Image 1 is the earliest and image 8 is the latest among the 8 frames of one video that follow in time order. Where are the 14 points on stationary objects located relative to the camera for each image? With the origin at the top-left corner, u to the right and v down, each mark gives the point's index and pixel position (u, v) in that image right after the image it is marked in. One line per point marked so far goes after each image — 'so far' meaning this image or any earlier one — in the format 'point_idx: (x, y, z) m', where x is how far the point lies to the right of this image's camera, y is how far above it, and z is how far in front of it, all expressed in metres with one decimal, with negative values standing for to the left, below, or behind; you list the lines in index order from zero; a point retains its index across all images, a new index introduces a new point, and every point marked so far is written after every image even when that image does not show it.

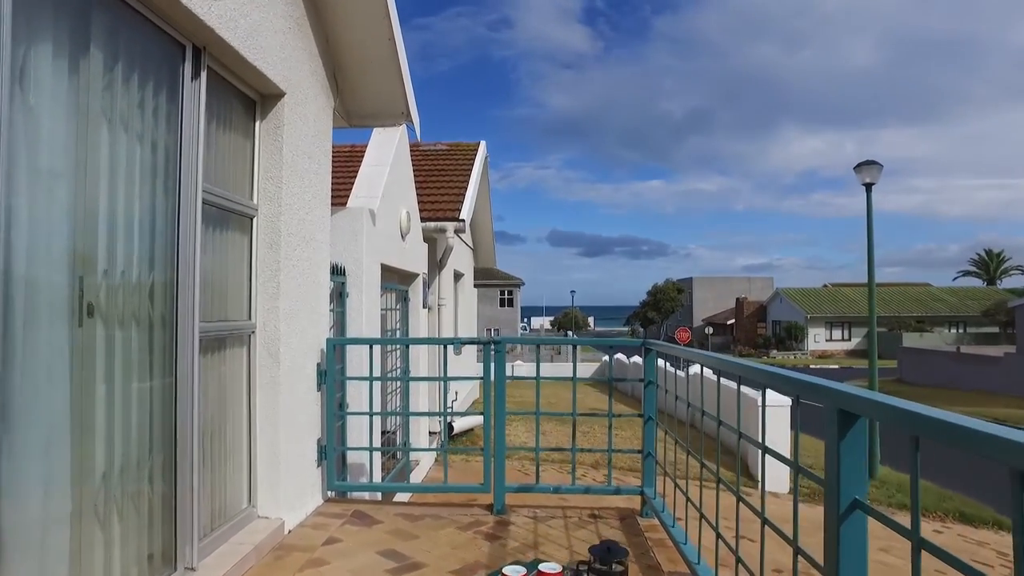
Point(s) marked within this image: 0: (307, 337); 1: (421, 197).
0: (-1.2, -0.3, +3.9) m
1: (-1.4, +1.4, +9.8) m
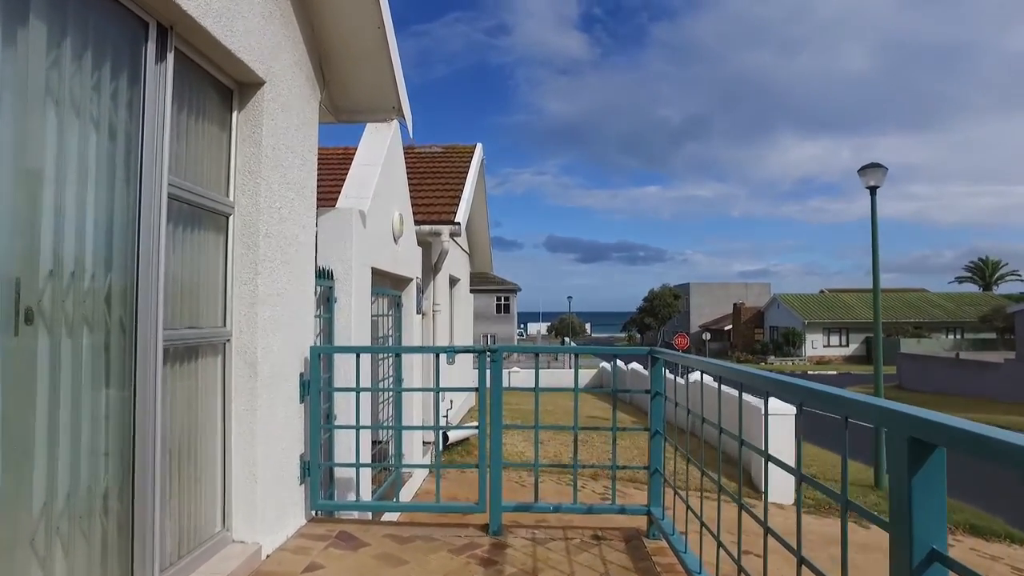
0: (-1.2, -0.3, +3.6) m
1: (-1.4, +1.3, +9.5) m
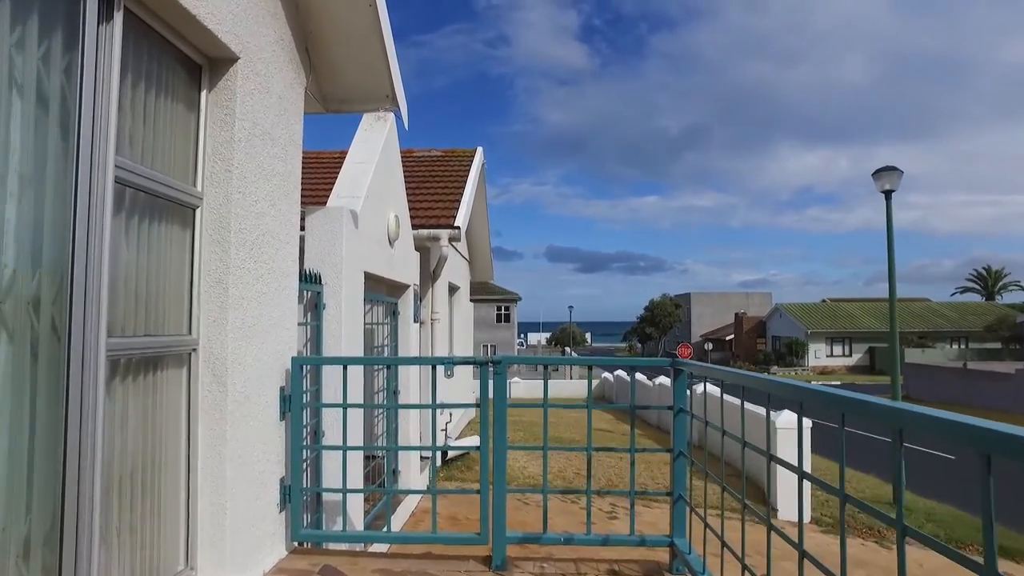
0: (-1.2, -0.3, +3.2) m
1: (-1.4, +1.2, +9.1) m
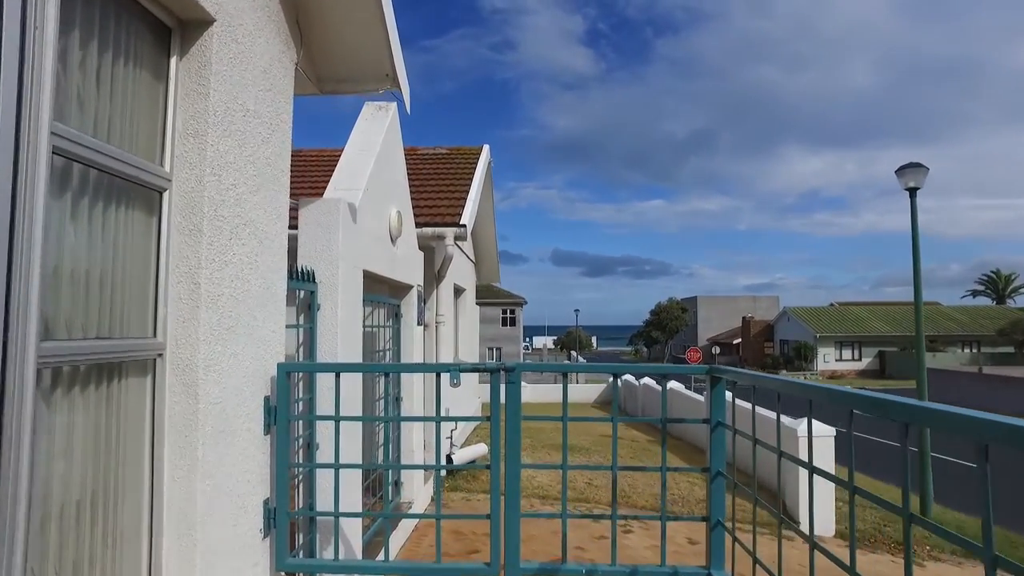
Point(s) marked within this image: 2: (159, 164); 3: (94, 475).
0: (-1.1, -0.3, +2.8) m
1: (-1.3, +1.2, +8.8) m
2: (-1.3, +0.5, +2.5) m
3: (-1.4, -0.6, +2.1) m
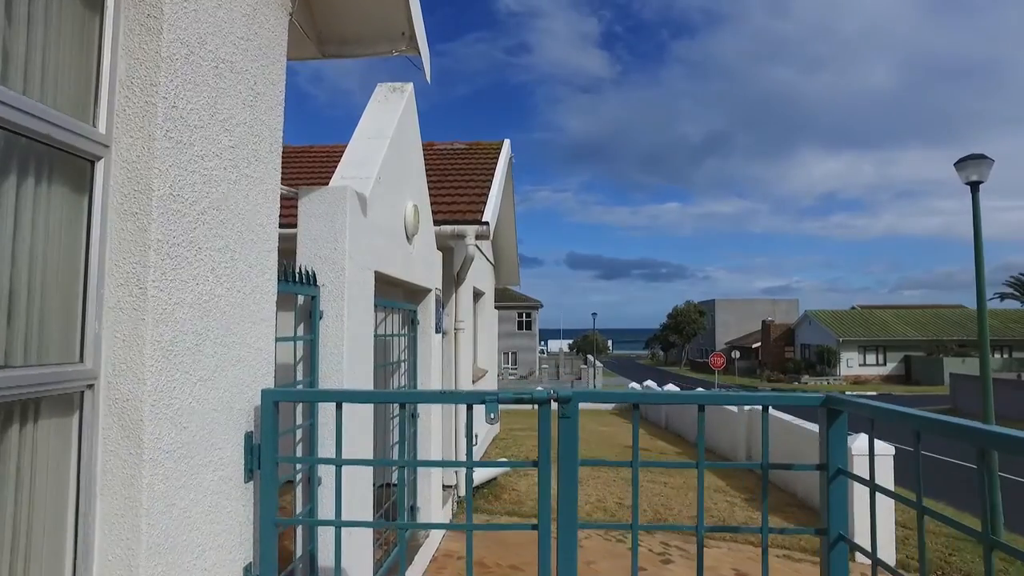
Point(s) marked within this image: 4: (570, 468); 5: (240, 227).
0: (-1.0, -0.3, +2.1) m
1: (-1.0, +1.1, +8.1) m
2: (-1.2, +0.5, +1.8) m
3: (-1.2, -0.6, +1.5) m
4: (+0.2, -0.6, +2.4) m
5: (-1.0, +0.2, +2.4) m
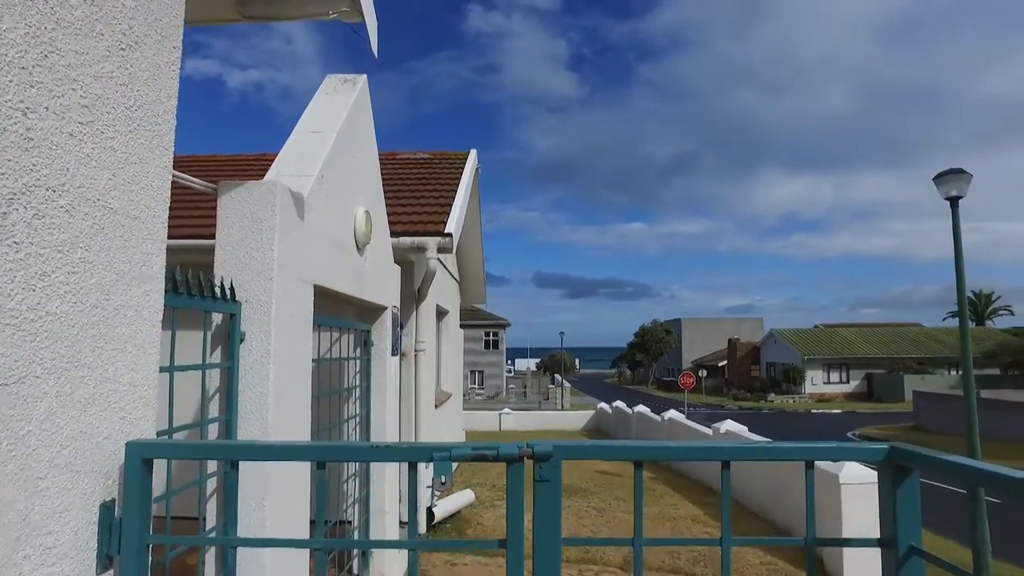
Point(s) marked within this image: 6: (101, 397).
0: (-1.0, -0.4, +1.5) m
1: (-1.3, +0.9, +7.5) m
2: (-1.2, +0.4, +1.2) m
3: (-1.3, -0.6, +0.8) m
4: (+0.1, -0.7, +1.8) m
5: (-1.1, +0.2, +1.7) m
6: (-1.0, -0.3, +1.7) m
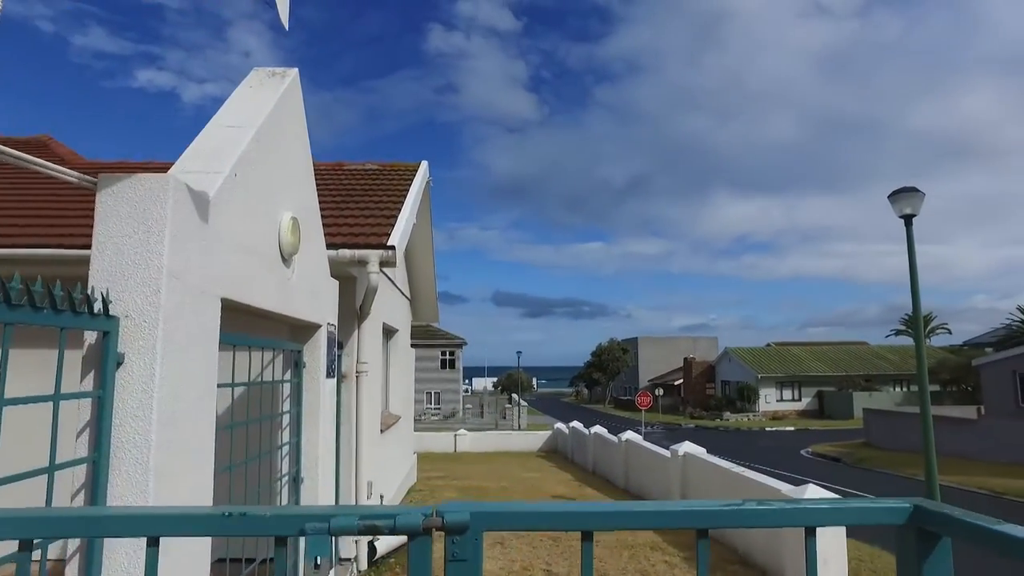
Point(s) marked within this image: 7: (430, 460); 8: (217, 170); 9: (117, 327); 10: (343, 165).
0: (-1.2, -0.4, +1.0) m
1: (-1.9, +0.7, +7.0) m
2: (-1.4, +0.4, +0.7) m
3: (-1.4, -0.6, +0.3) m
4: (-0.1, -0.7, +1.3) m
5: (-1.2, +0.2, +1.2) m
6: (-1.2, -0.3, +1.2) m
7: (-2.3, -5.0, +19.0) m
8: (-1.4, +0.6, +3.1) m
9: (-1.5, -0.1, +2.5) m
10: (-2.4, +1.7, +9.3) m
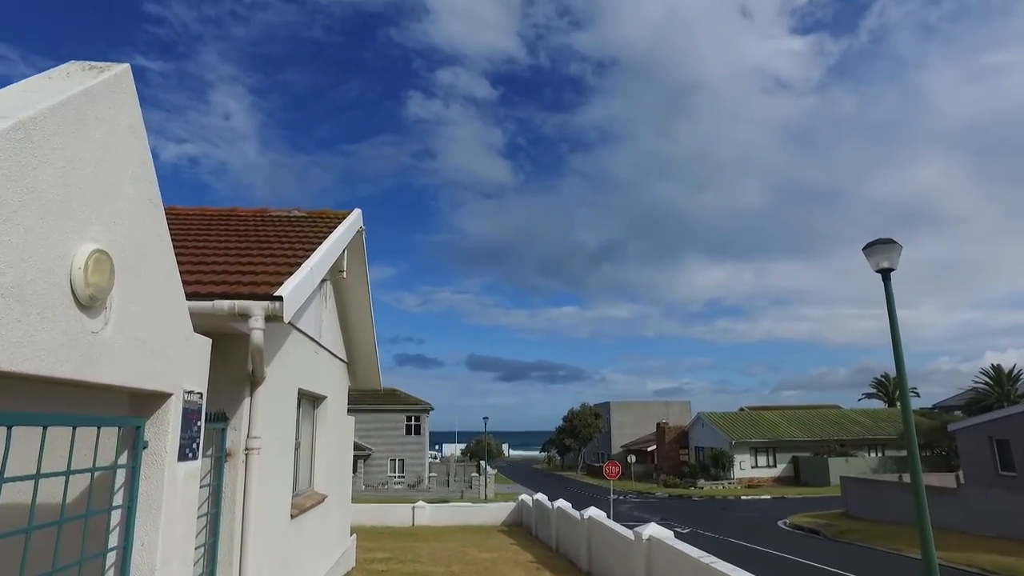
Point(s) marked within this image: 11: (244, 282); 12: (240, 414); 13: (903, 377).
0: (-1.7, -0.3, -0.1) m
1: (-2.6, +0.2, +5.9) m
2: (-1.8, +0.5, -0.4) m
3: (-1.8, -0.5, -0.8) m
4: (-0.6, -0.7, +0.2) m
5: (-1.7, +0.2, +0.2) m
6: (-1.7, -0.3, +0.1) m
7: (-3.5, -6.6, +17.3) m
8: (-2.0, +0.4, +2.1) m
9: (-2.0, -0.2, +1.3) m
10: (-3.2, +1.0, +8.3) m
11: (-2.2, +0.1, +5.4) m
12: (-2.3, -1.1, +5.6) m
13: (+4.4, -1.0, +7.4) m
